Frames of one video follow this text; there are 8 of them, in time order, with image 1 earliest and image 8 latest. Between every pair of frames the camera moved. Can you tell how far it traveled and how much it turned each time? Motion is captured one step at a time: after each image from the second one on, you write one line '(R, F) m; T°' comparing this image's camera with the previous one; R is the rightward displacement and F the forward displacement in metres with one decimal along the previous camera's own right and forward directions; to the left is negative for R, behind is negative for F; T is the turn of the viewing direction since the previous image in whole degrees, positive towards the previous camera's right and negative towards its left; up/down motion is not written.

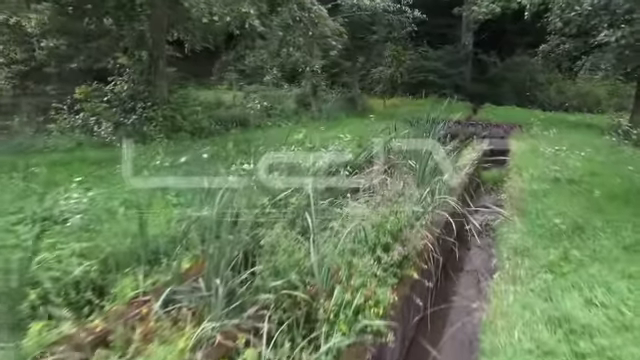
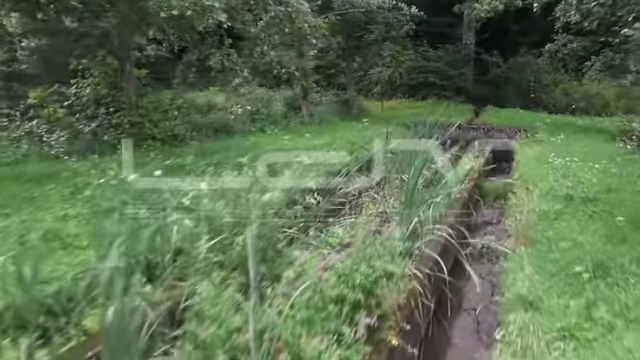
(+0.3, +0.8) m; 0°
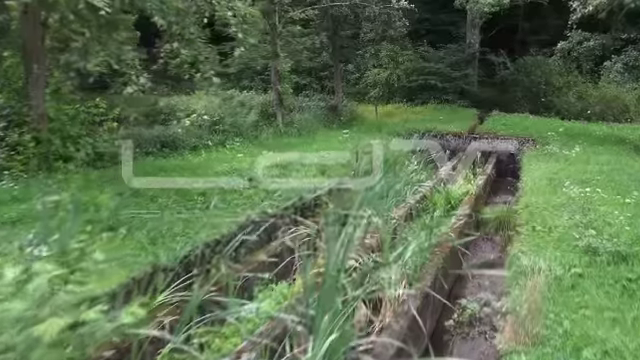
(+0.7, +1.5) m; -1°
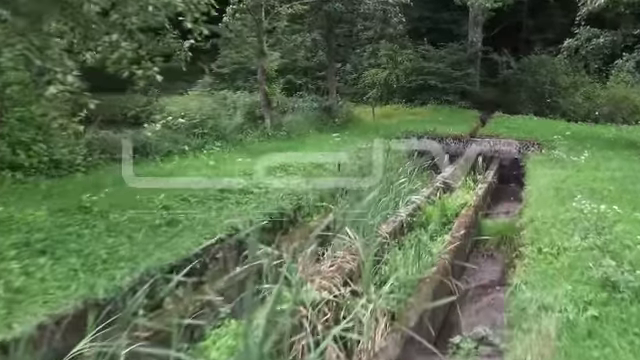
(+0.3, +0.7) m; 0°
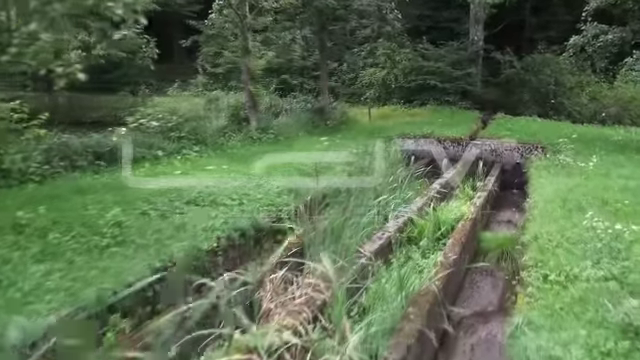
(+0.3, +0.6) m; 0°
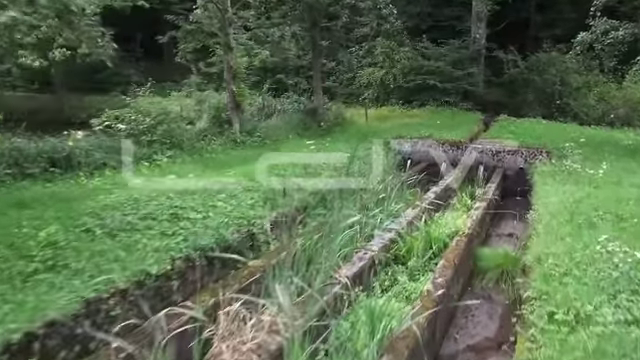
(+0.3, +0.6) m; 0°
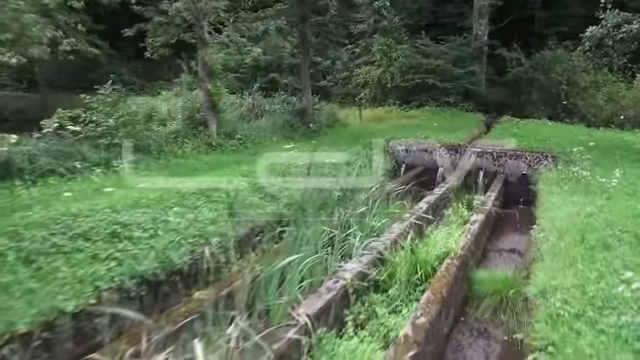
(+0.3, +0.7) m; 0°
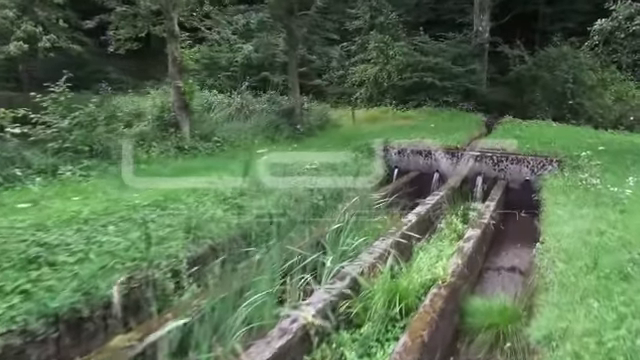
(+0.3, +0.7) m; 0°
